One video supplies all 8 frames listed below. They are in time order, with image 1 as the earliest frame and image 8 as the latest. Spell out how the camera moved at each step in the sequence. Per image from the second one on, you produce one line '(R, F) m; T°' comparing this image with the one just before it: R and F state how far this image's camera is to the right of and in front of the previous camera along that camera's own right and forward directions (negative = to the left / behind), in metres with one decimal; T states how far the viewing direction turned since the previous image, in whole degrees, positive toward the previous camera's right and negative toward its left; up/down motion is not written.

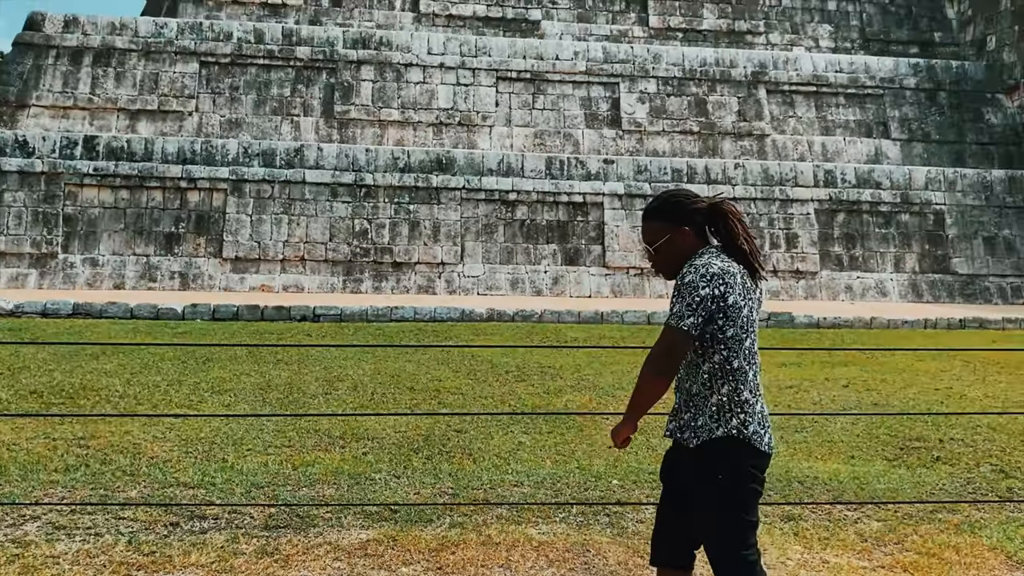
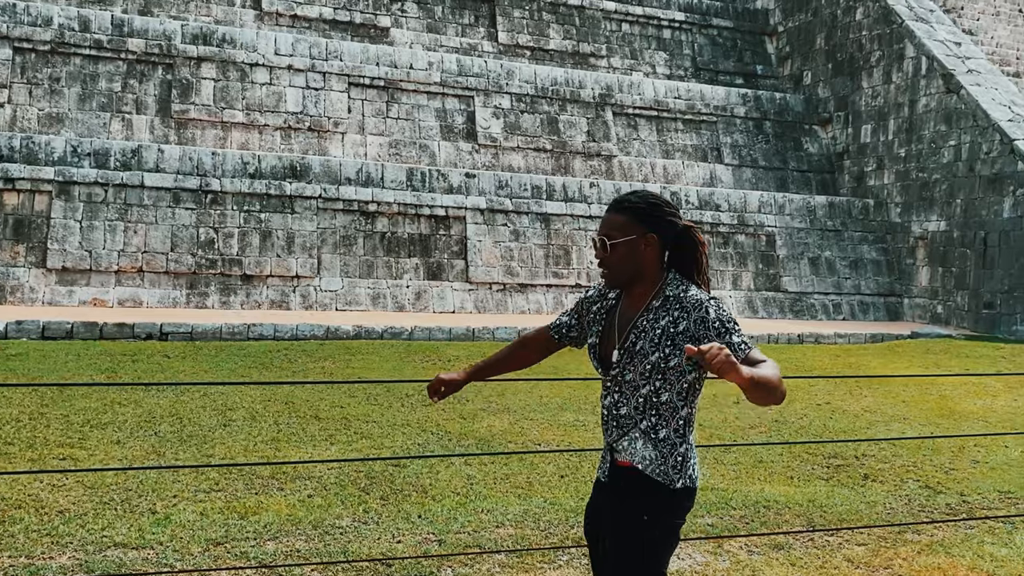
(-0.6, +0.3) m; +13°
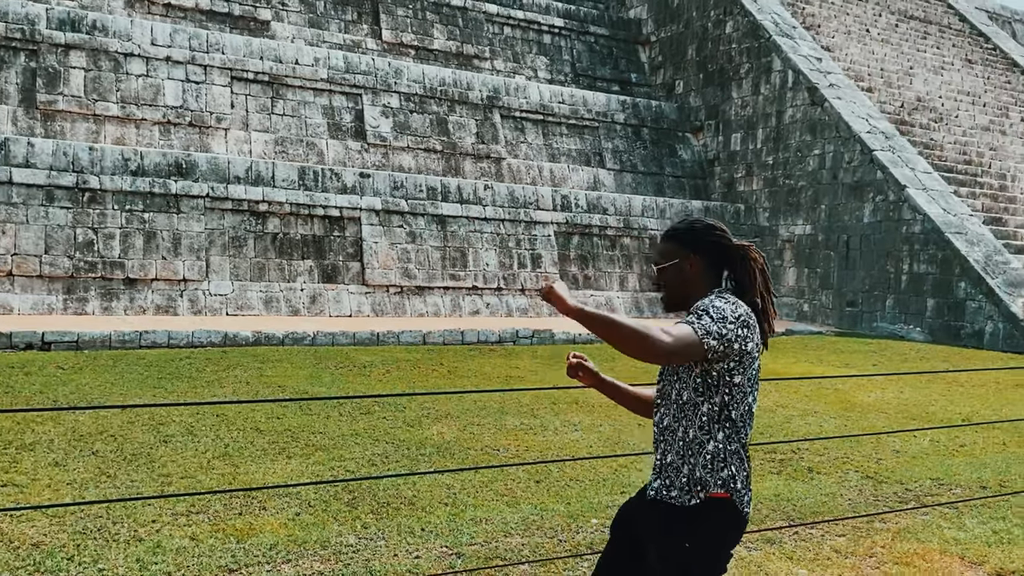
(-0.5, +0.1) m; +10°
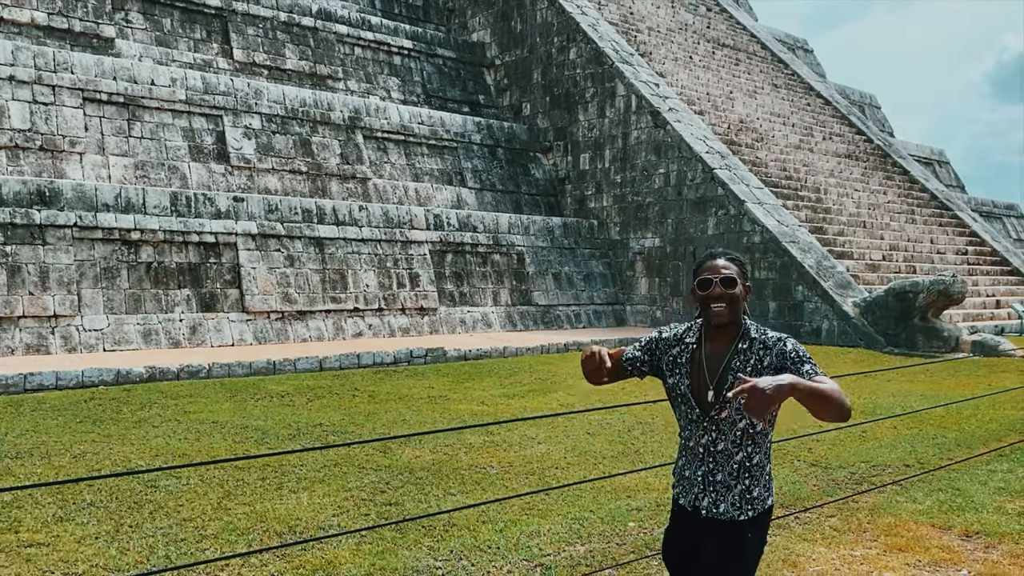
(-0.9, -0.1) m; +12°
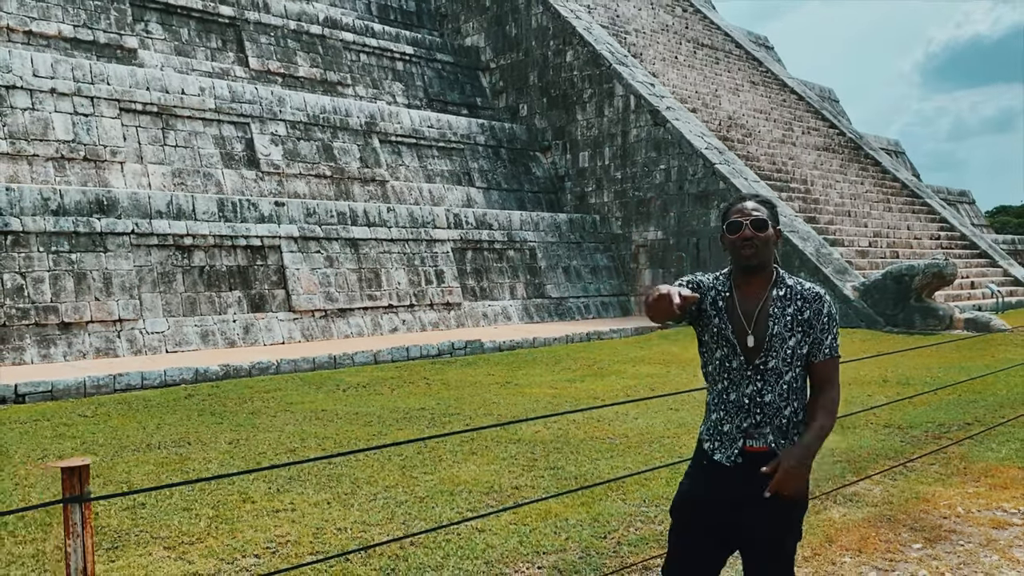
(-1.0, -0.5) m; +3°
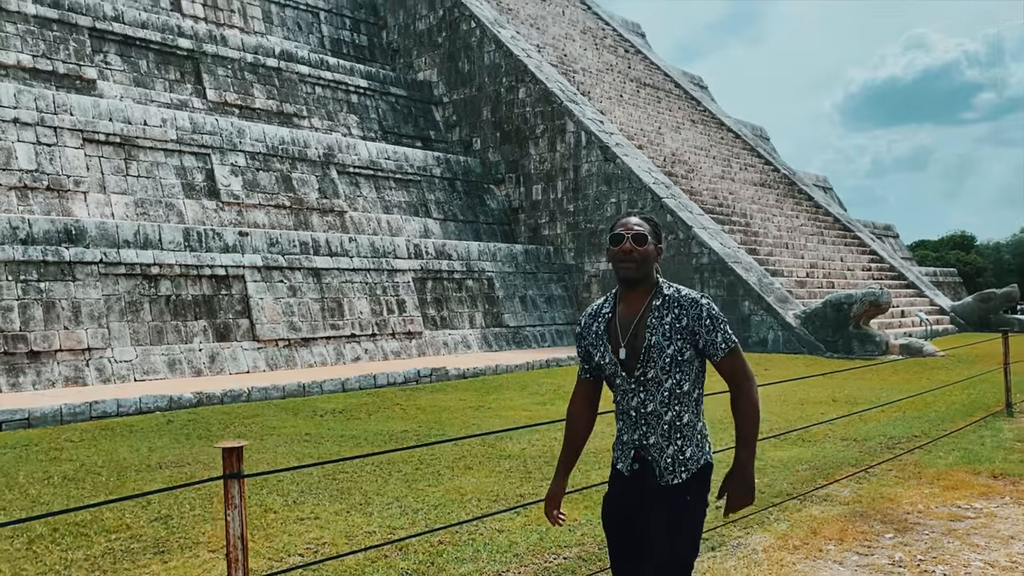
(-0.4, -0.3) m; +4°
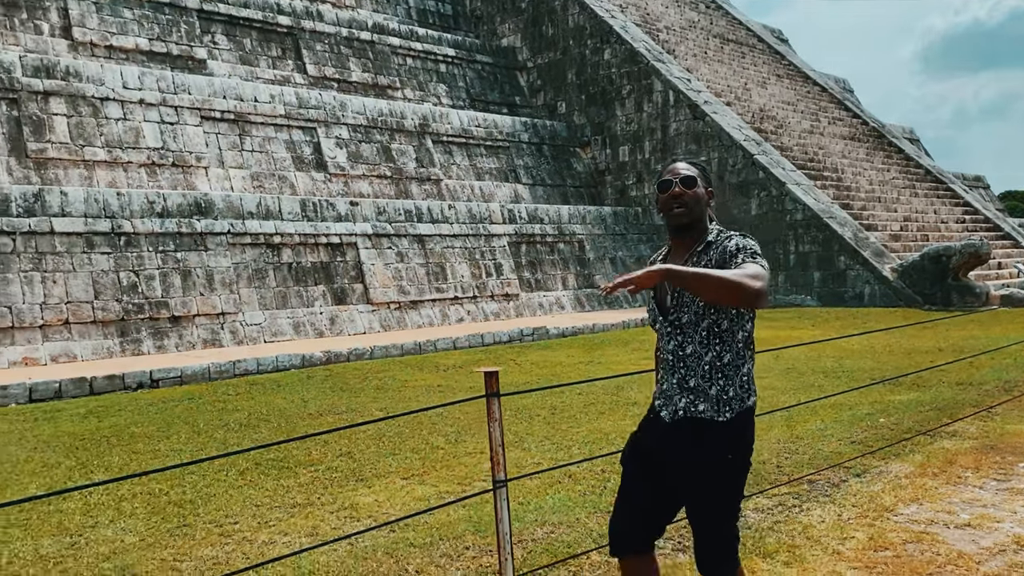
(-0.4, -0.4) m; -4°
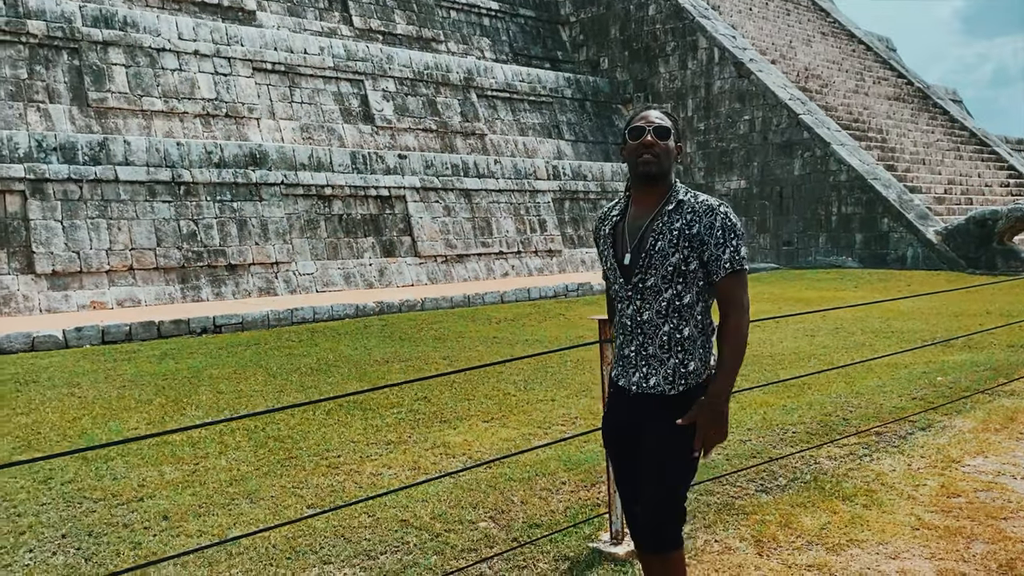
(-0.2, -0.2) m; -2°
